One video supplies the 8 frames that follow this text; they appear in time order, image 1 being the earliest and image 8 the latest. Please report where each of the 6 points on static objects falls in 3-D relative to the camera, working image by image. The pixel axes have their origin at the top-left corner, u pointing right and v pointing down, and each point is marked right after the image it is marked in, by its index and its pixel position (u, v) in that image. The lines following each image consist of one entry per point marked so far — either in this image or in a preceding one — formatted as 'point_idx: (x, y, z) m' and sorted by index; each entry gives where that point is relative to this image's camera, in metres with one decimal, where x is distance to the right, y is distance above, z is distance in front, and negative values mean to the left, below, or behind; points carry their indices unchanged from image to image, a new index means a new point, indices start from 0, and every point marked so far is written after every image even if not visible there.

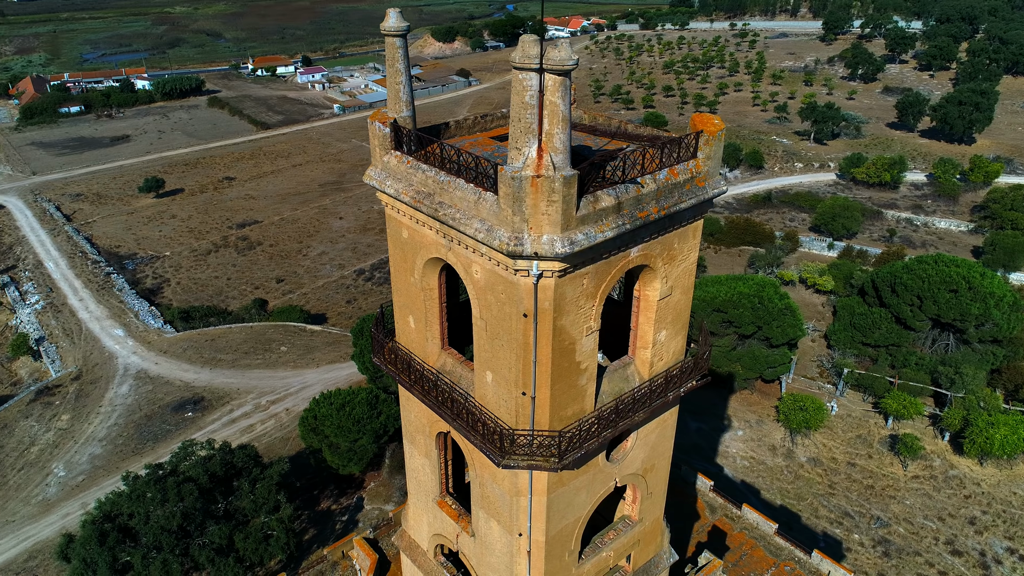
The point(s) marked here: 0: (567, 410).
0: (+0.5, -1.2, +7.2) m
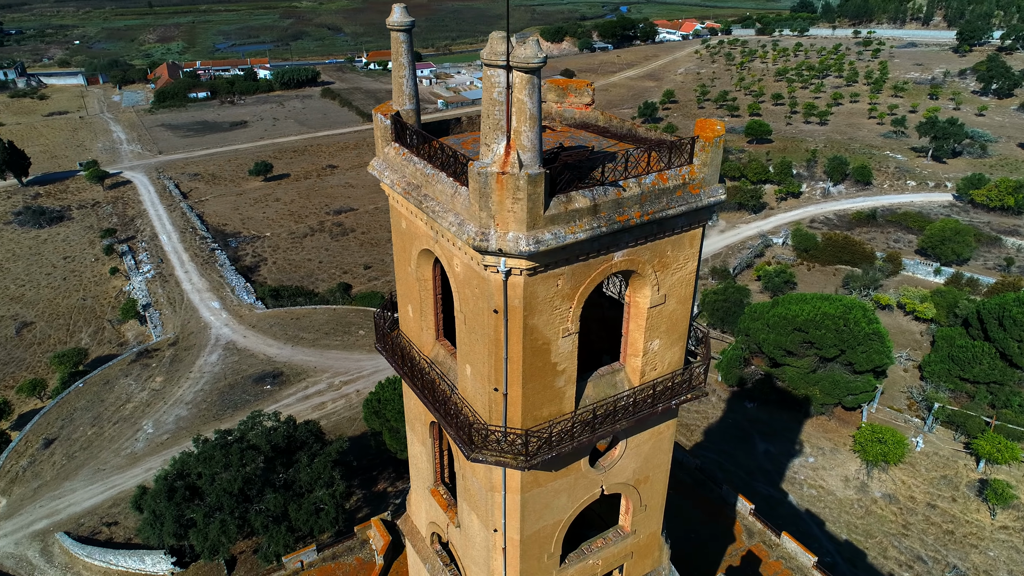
0: (+0.3, -1.2, +7.1) m
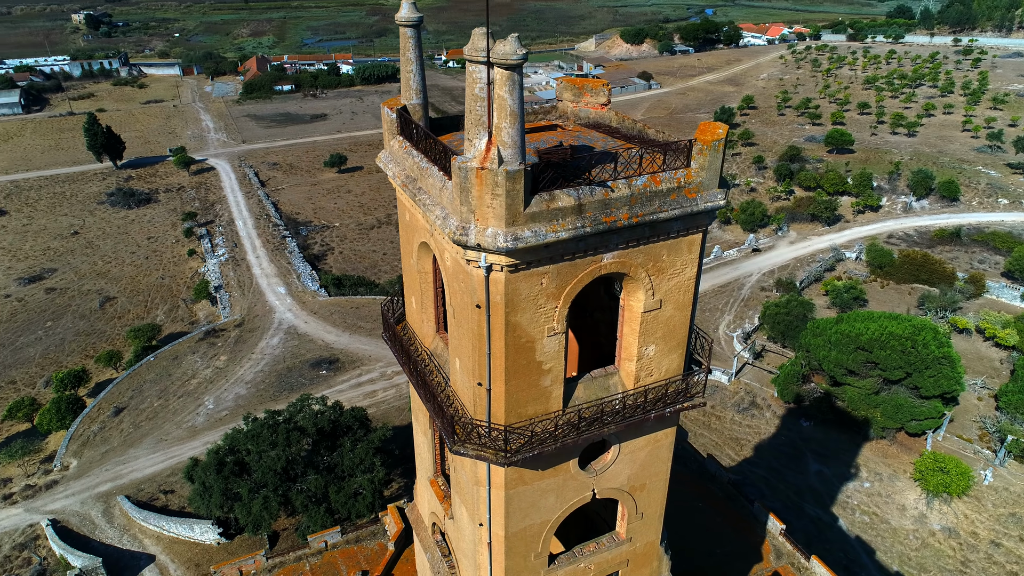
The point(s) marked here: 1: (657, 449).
0: (+0.1, -1.2, +7.1) m
1: (+1.7, -1.9, +8.3) m
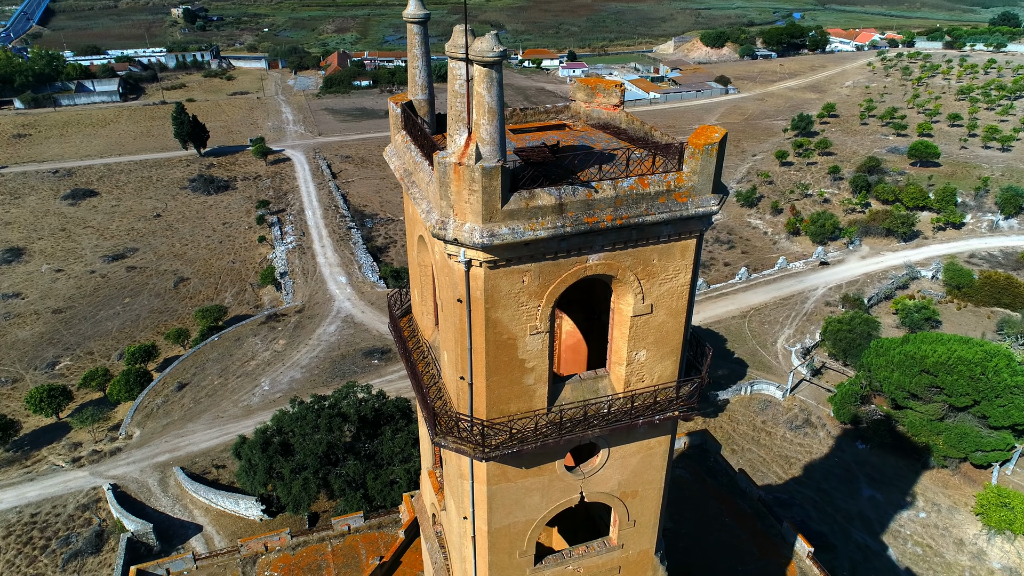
0: (0.0, -1.2, +7.1) m
1: (+1.6, -1.9, +8.1) m
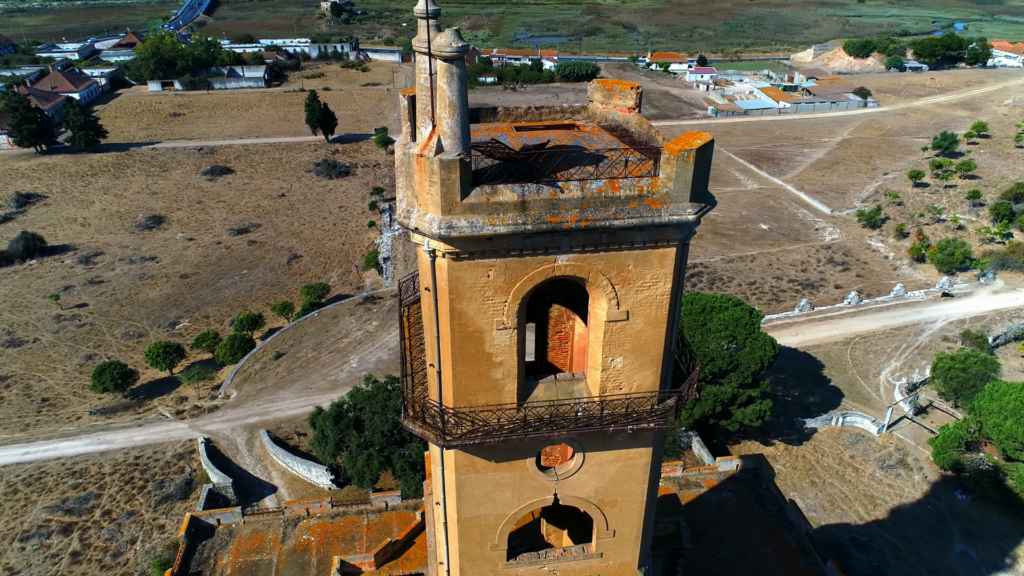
0: (-0.4, -1.1, +7.2) m
1: (+1.3, -2.0, +8.0) m
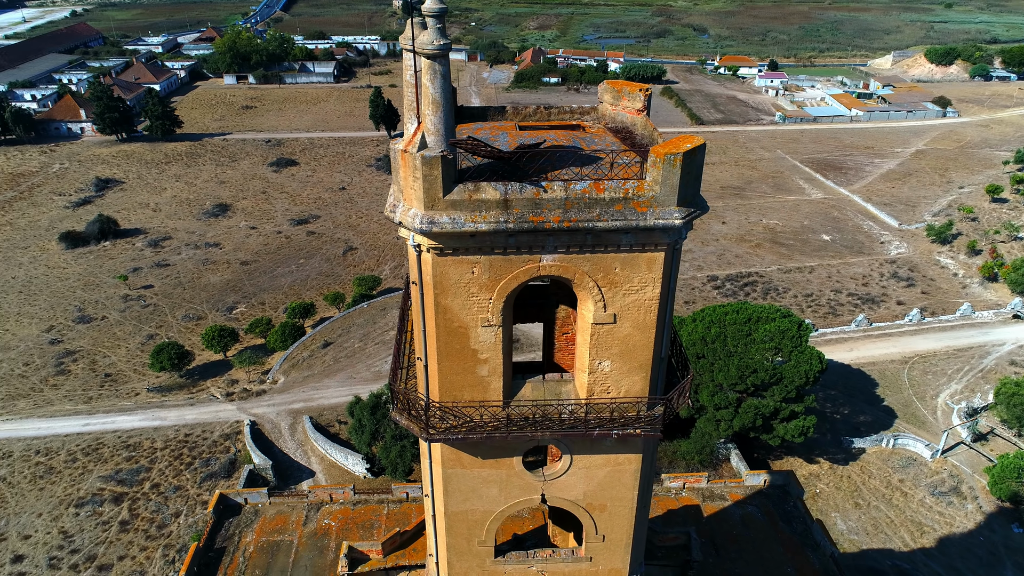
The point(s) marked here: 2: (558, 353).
0: (-0.5, -1.1, +7.3) m
1: (+1.2, -2.0, +7.9) m
2: (+0.5, -0.8, +8.7) m
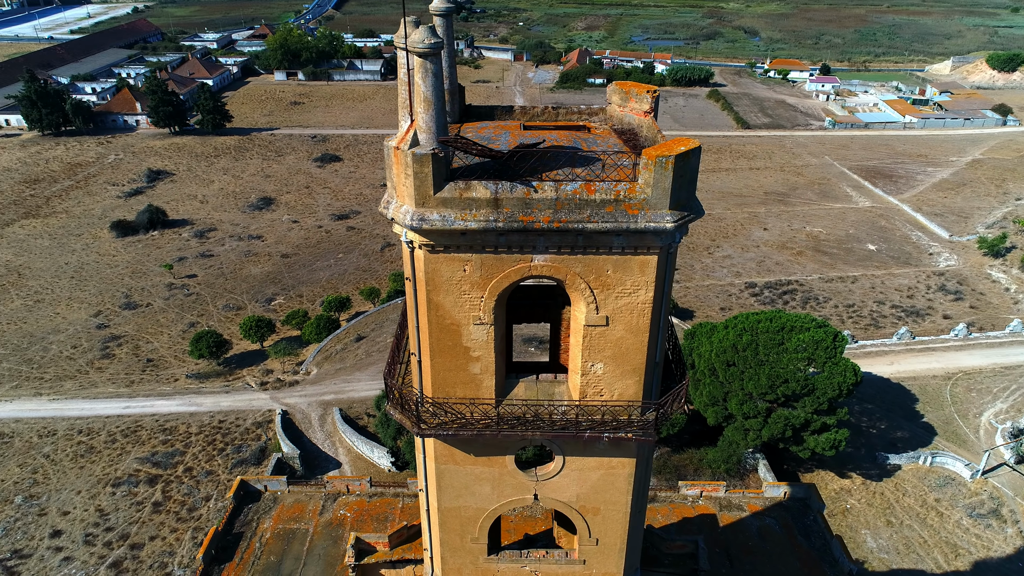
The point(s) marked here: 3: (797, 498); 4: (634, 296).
0: (-0.6, -1.0, +7.3) m
1: (+1.1, -2.1, +7.8) m
2: (+0.5, -0.8, +8.7) m
3: (+6.6, -4.8, +16.5) m
4: (+1.1, -0.1, +6.8) m
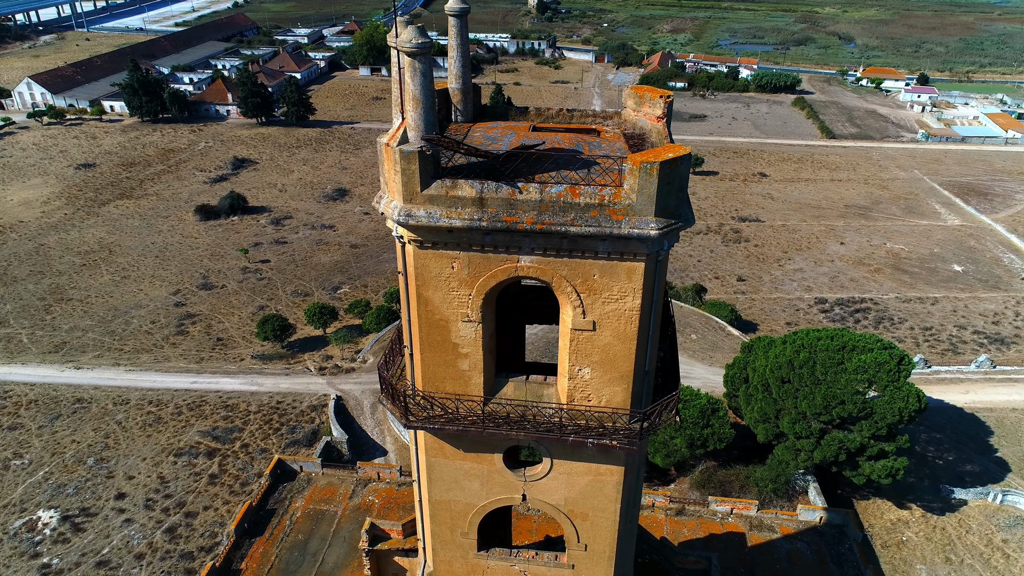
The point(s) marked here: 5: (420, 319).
0: (-0.7, -1.0, +7.4) m
1: (+1.0, -2.1, +7.8) m
2: (+0.5, -0.8, +8.6) m
3: (+7.1, -5.2, +15.9) m
4: (+1.0, -0.1, +6.7) m
5: (-0.9, -0.3, +7.1) m
